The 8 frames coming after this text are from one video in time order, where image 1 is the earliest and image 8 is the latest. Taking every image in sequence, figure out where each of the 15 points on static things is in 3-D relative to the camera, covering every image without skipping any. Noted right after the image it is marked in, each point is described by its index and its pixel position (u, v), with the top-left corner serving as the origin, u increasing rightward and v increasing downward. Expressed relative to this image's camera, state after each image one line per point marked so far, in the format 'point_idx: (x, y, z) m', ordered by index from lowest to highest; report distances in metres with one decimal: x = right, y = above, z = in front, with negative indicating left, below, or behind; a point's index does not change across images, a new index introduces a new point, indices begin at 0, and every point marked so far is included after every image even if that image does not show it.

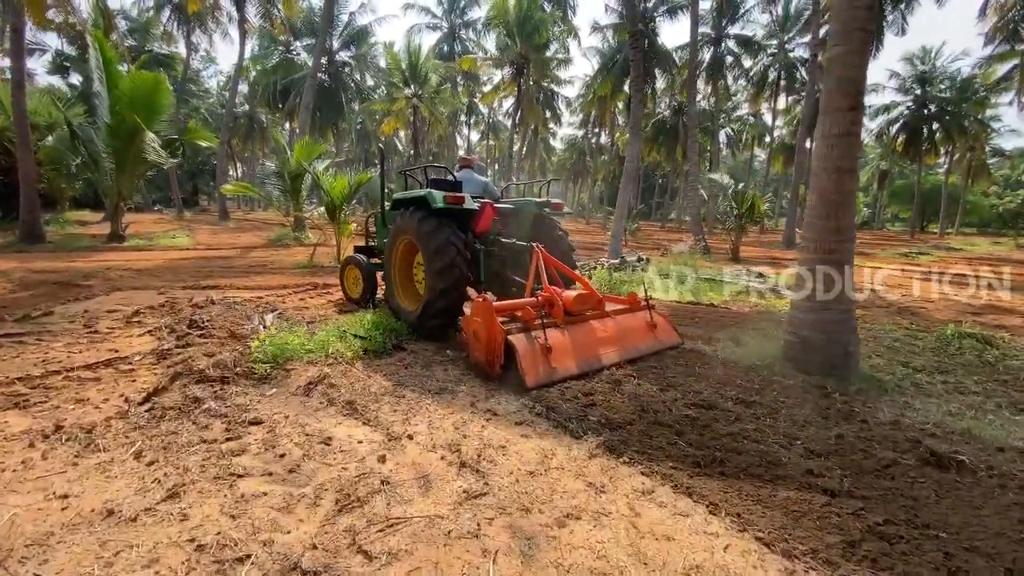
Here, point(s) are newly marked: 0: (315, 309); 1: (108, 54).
0: (-2.4, -0.3, +6.3) m
1: (-10.0, +5.8, +12.6) m
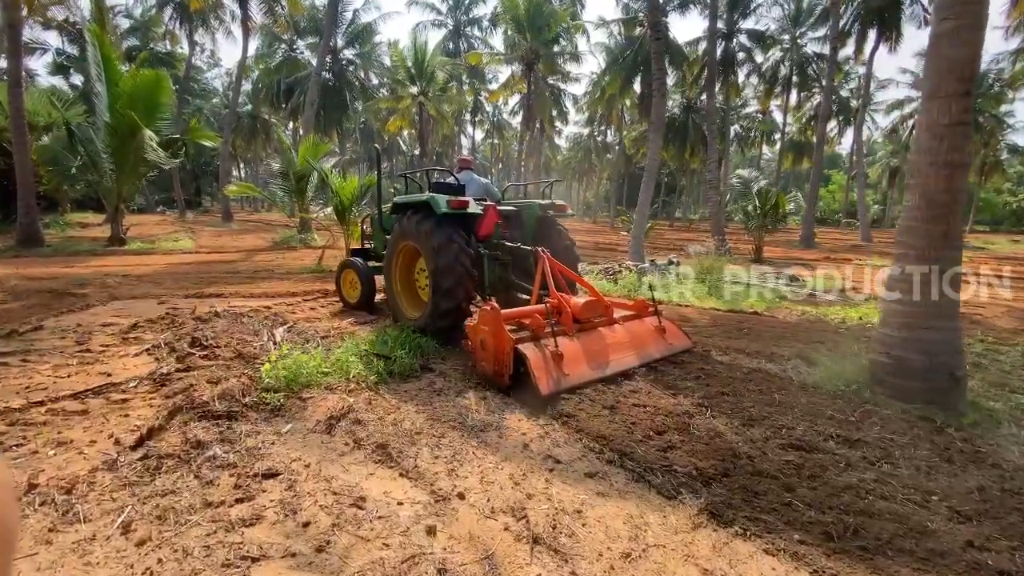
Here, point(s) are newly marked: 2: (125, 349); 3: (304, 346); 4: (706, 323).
0: (-2.1, -0.4, +5.8) m
1: (-9.6, +5.6, +12.1) m
2: (-3.4, -0.5, +4.4) m
3: (-1.8, -0.5, +4.5) m
4: (+2.3, -0.4, +6.1) m
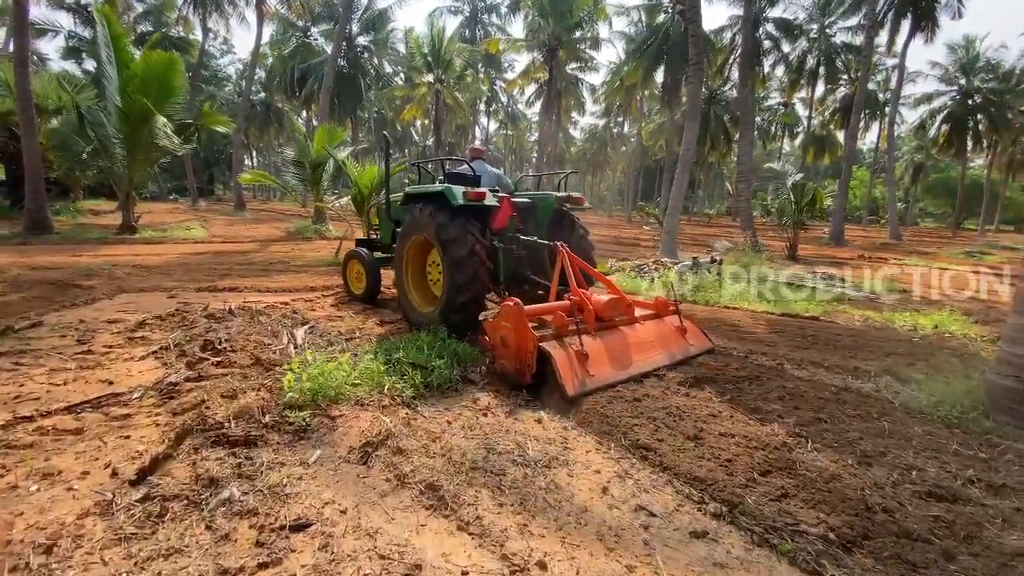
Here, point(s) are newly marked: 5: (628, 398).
0: (-1.7, -0.3, +5.3) m
1: (-9.0, +5.9, +11.7) m
2: (-3.0, -0.5, +4.0) m
3: (-1.5, -0.5, +4.0) m
4: (+2.7, -0.4, +5.6) m
5: (+0.8, -0.7, +3.3) m
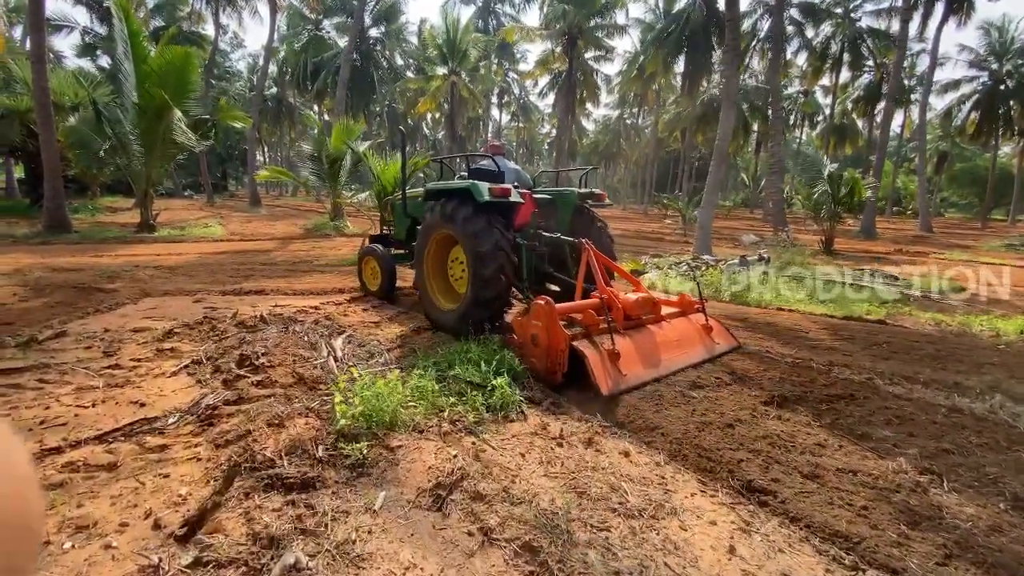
0: (-1.2, -0.4, +5.0) m
1: (-8.5, +5.9, +11.4) m
2: (-2.5, -0.6, +3.7) m
3: (-1.0, -0.6, +3.7) m
4: (+3.2, -0.5, +5.1) m
5: (+1.2, -0.8, +2.9) m
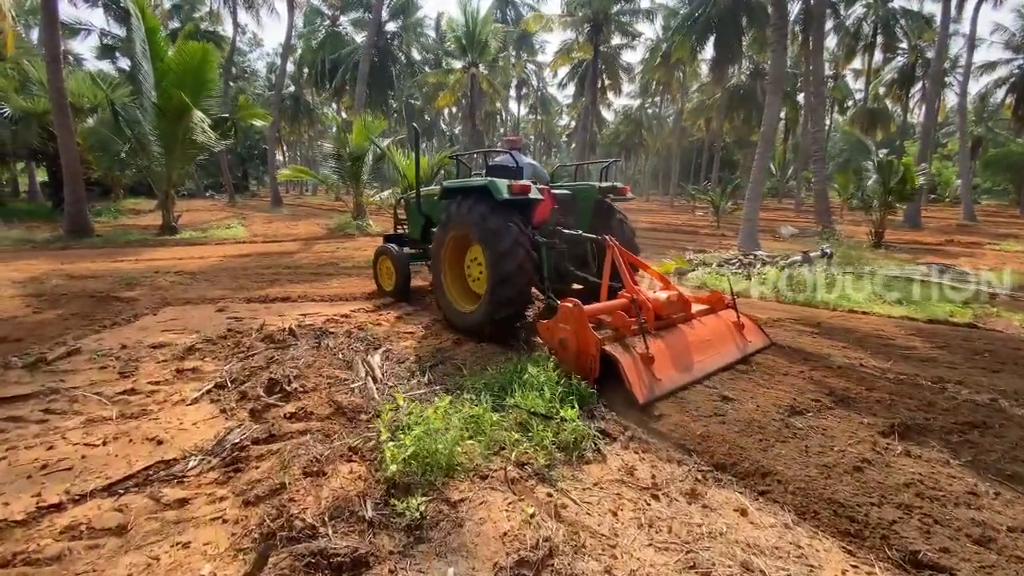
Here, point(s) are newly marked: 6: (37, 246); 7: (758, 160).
0: (-0.8, -0.5, +4.5) m
1: (-7.9, +5.8, +11.2) m
2: (-2.1, -0.7, +3.3) m
3: (-0.6, -0.7, +3.2) m
4: (+3.6, -0.5, +4.6) m
5: (+1.6, -0.8, +2.4) m
6: (-9.2, +0.8, +9.9) m
7: (+4.8, +2.5, +10.0) m
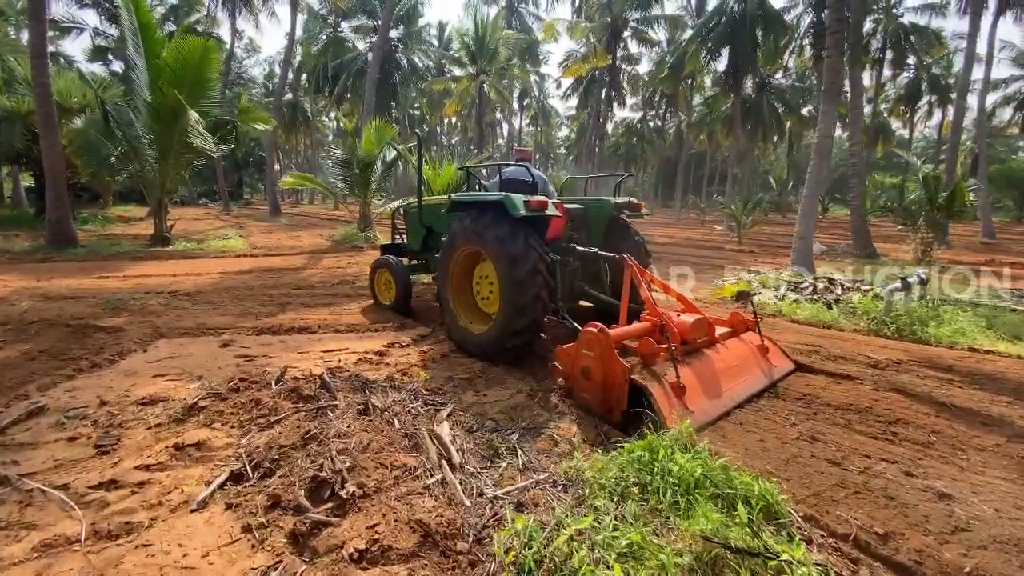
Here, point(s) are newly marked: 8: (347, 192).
0: (-0.2, -0.7, +3.6) m
1: (-7.3, +5.5, +10.2) m
2: (-1.5, -0.9, +2.3) m
3: (0.0, -0.9, +2.3) m
4: (+4.3, -0.8, +3.7) m
5: (+2.2, -1.1, +1.5) m
6: (-8.6, +0.5, +8.8) m
7: (+5.4, +2.1, +9.2) m
8: (-4.2, +2.5, +13.2) m
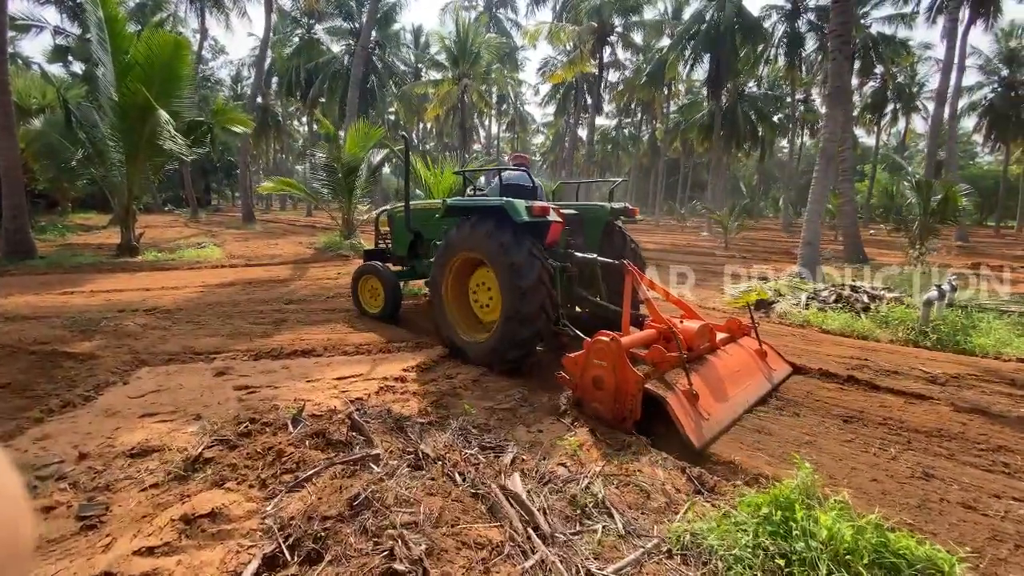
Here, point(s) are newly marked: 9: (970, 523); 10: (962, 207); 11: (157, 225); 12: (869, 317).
0: (+0.2, -0.8, +3.1) m
1: (-7.4, +5.2, +9.4) m
2: (-1.1, -1.0, +1.8) m
3: (+0.4, -1.0, +1.8) m
4: (+4.6, -0.9, +3.4) m
5: (+2.7, -1.1, +1.1) m
6: (-8.6, +0.3, +7.9) m
7: (+5.4, +2.0, +9.0) m
8: (-4.4, +2.2, +12.5) m
9: (+2.1, -1.1, +2.3) m
10: (+10.2, +1.9, +11.8) m
11: (-12.2, +2.2, +17.5) m
12: (+4.2, -0.3, +5.9) m
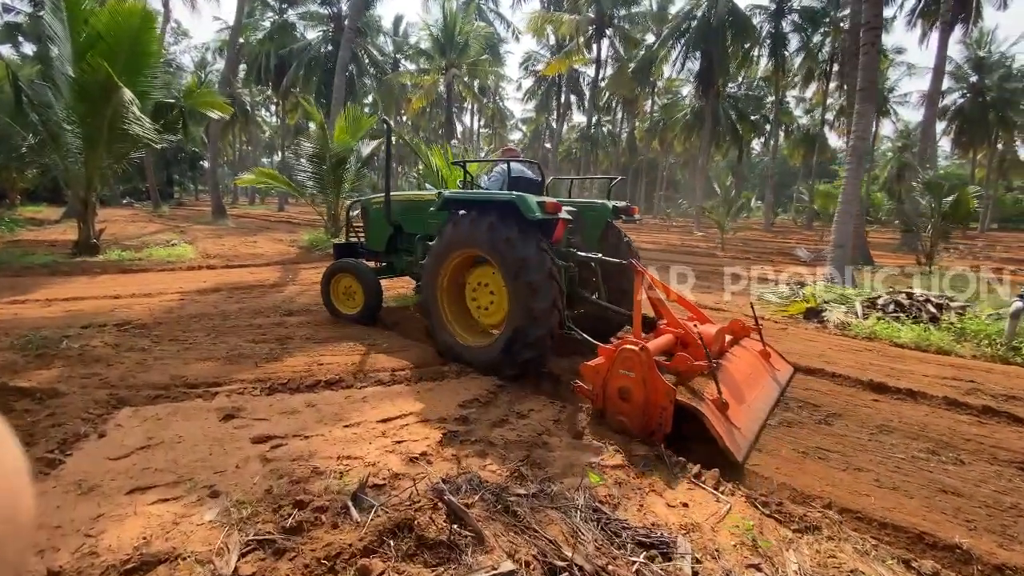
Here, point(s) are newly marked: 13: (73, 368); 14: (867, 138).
0: (+0.8, -0.9, +2.4) m
1: (-7.1, +5.1, +8.2) m
2: (-0.4, -1.1, +1.0) m
3: (+1.1, -1.1, +1.1) m
4: (+5.2, -1.0, +2.9) m
5: (+3.4, -1.3, +0.6) m
6: (-8.2, +0.2, +6.6) m
7: (+5.6, +1.9, +8.6) m
8: (-4.4, +2.2, +11.4) m
9: (+2.7, -1.2, +1.7) m
10: (+10.3, +1.8, +11.6) m
11: (-12.4, +2.1, +16.0) m
12: (+4.6, -0.4, +5.4) m
13: (-3.1, -0.6, +3.6) m
14: (+5.9, +2.5, +8.4) m
